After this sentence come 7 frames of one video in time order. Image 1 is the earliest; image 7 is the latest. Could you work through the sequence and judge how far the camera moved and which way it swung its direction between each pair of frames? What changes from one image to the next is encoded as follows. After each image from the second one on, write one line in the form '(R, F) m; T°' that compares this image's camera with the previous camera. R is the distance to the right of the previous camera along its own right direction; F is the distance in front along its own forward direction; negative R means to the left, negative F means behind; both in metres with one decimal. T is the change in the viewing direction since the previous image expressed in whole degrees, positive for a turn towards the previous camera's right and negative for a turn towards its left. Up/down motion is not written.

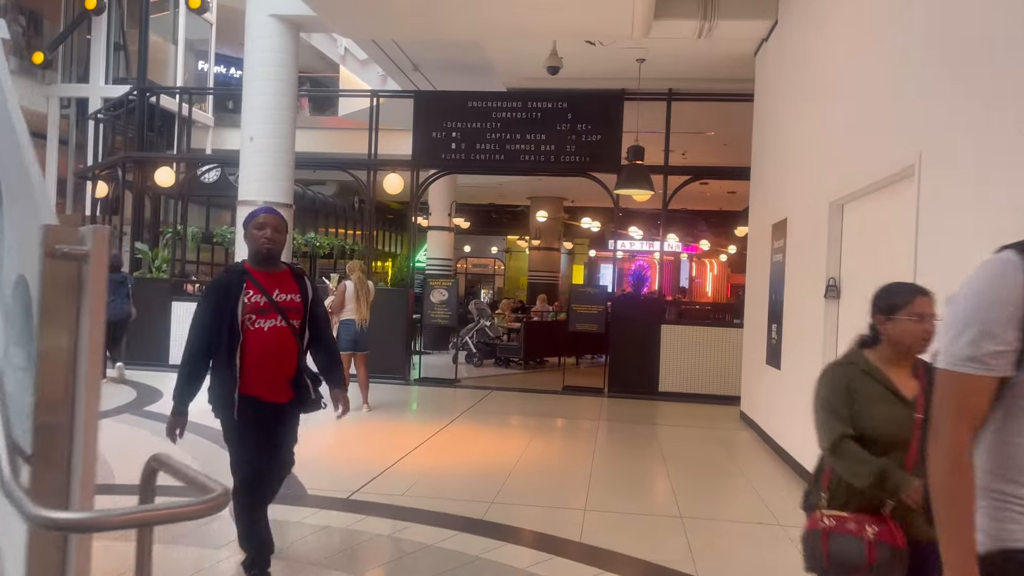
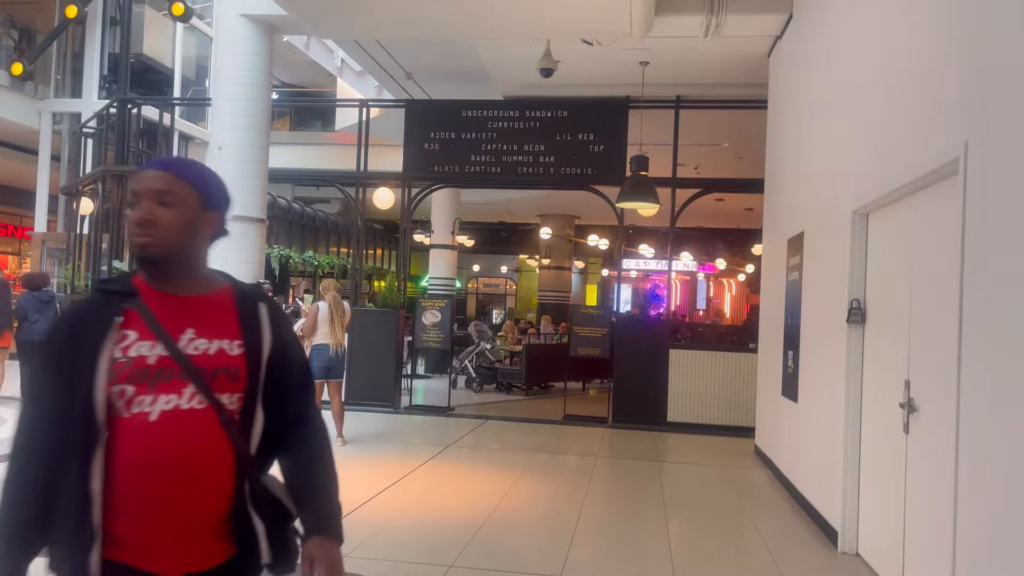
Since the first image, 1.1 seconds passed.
(+0.3, +0.7) m; -1°
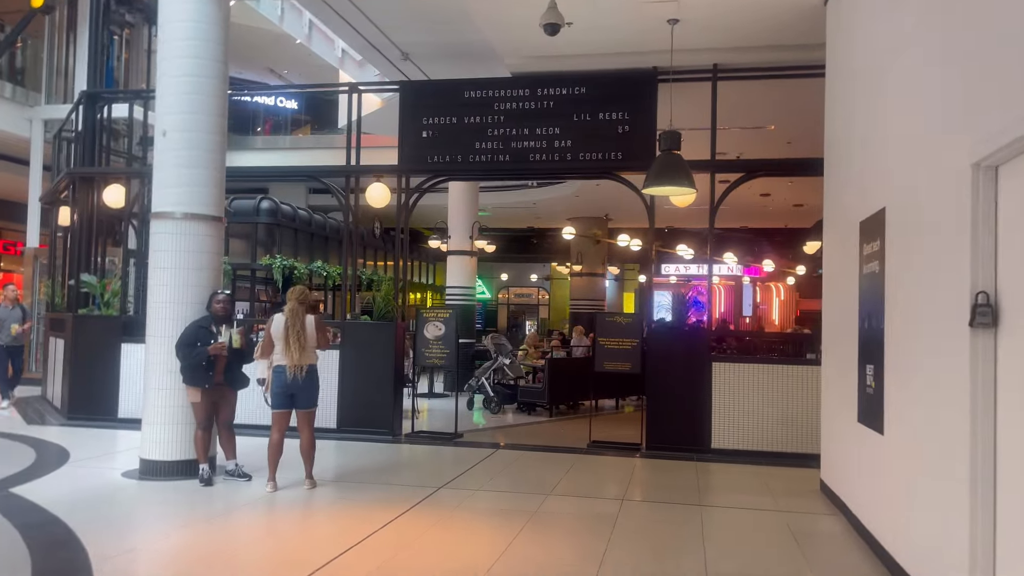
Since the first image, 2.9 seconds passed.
(+0.3, +1.3) m; -3°
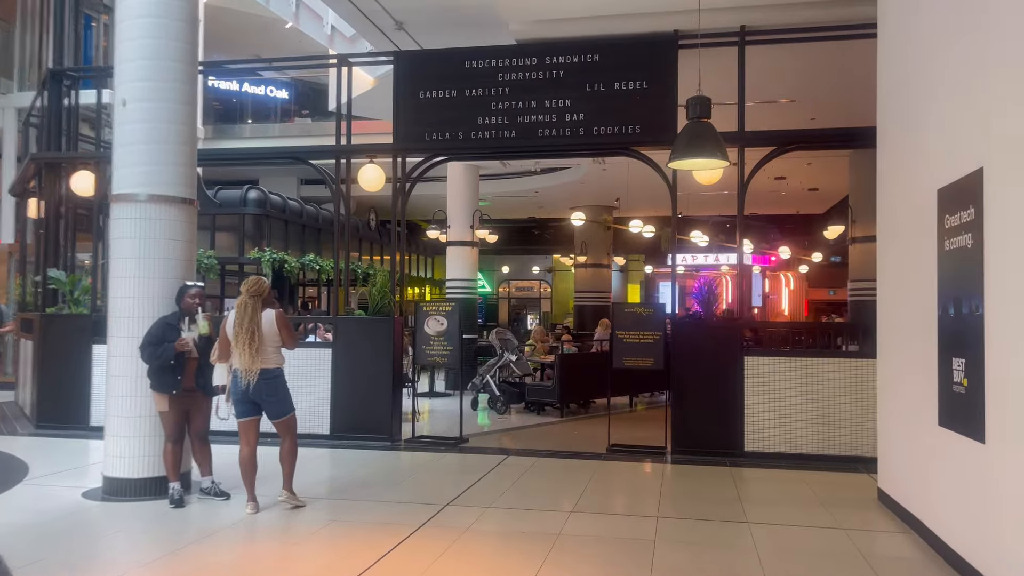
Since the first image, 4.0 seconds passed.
(-0.1, +0.8) m; 0°
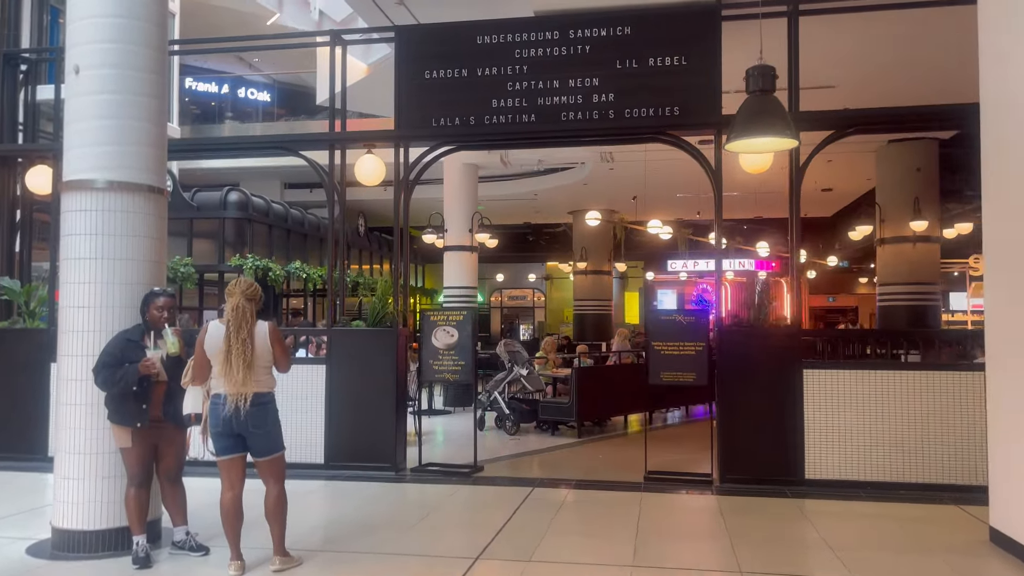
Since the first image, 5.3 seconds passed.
(-0.3, +0.9) m; +1°
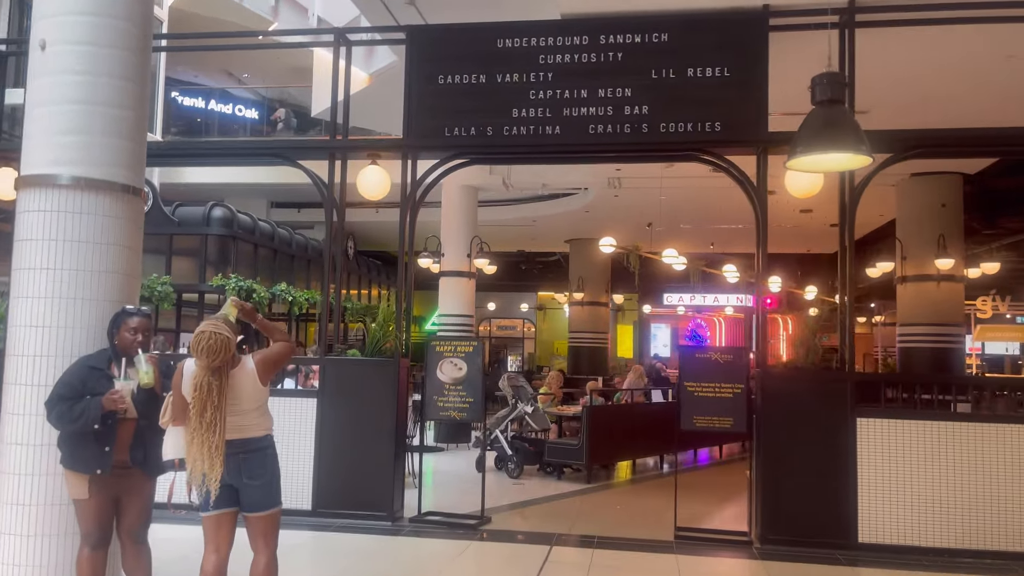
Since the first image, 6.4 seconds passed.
(-0.3, +0.7) m; +1°
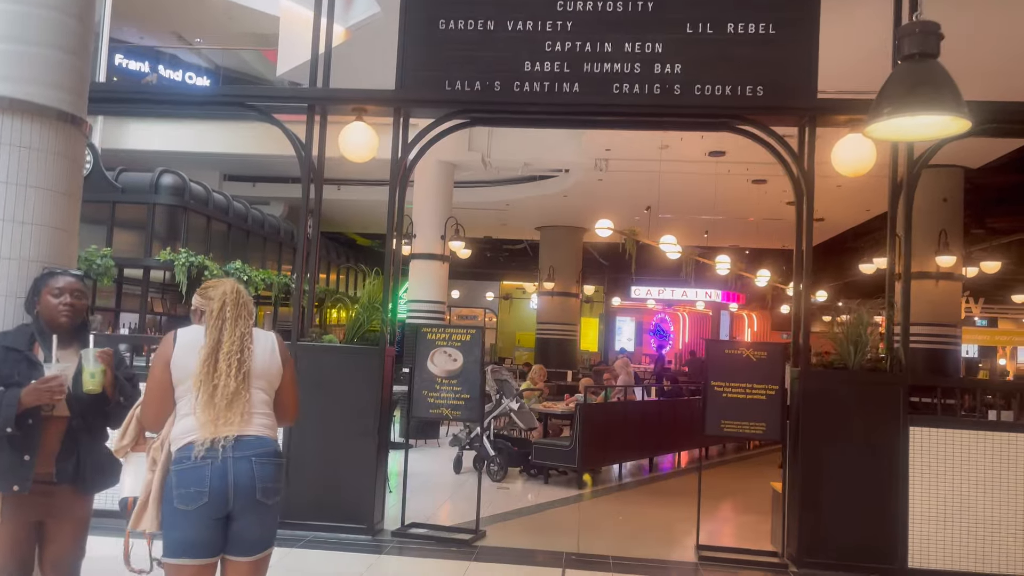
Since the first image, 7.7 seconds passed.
(-0.4, +0.8) m; +4°
